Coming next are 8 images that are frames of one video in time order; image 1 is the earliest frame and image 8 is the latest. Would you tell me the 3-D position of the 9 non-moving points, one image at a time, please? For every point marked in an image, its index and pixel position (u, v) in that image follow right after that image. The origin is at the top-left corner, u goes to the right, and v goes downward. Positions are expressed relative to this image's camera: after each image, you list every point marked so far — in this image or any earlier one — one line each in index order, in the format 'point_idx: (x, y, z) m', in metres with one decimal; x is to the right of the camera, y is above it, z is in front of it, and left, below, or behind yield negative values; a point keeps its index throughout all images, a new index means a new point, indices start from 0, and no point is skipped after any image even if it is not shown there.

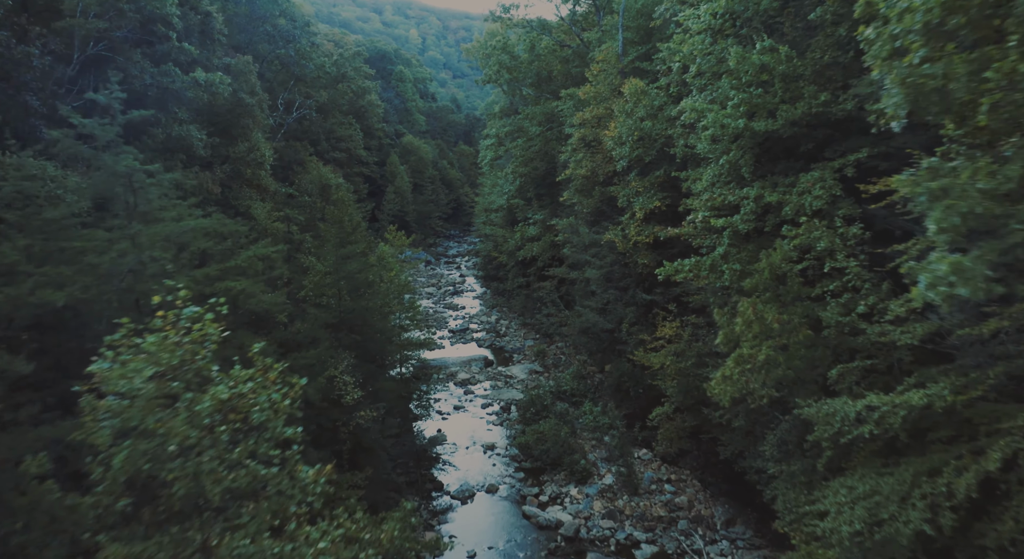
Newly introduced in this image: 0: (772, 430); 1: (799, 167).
0: (+5.3, -3.1, +15.4) m
1: (+6.2, +2.4, +16.4) m
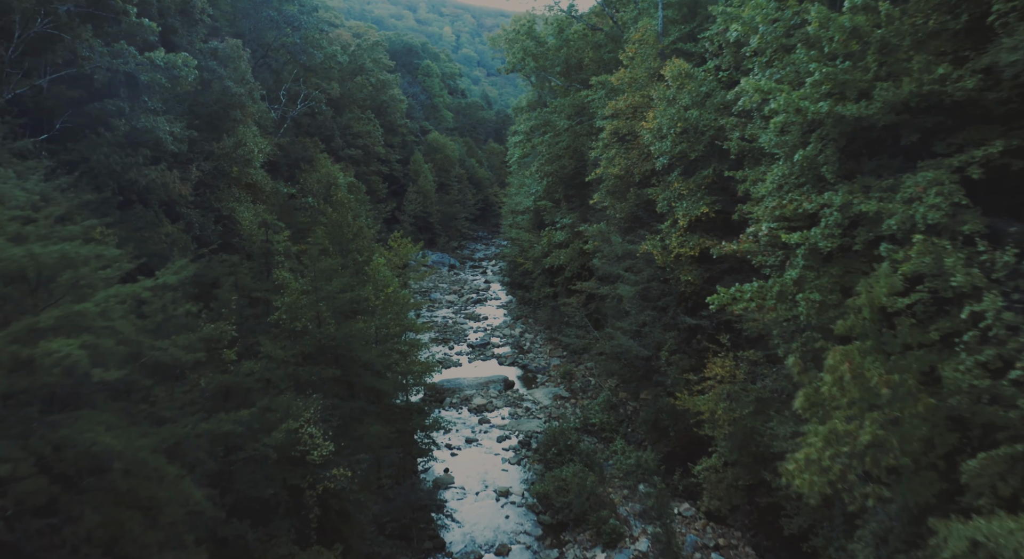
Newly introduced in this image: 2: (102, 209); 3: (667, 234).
0: (+5.4, -3.6, +11.6) m
1: (+6.4, +1.9, +12.5) m
2: (-9.9, +1.7, +18.3) m
3: (+4.0, +1.2, +19.4) m
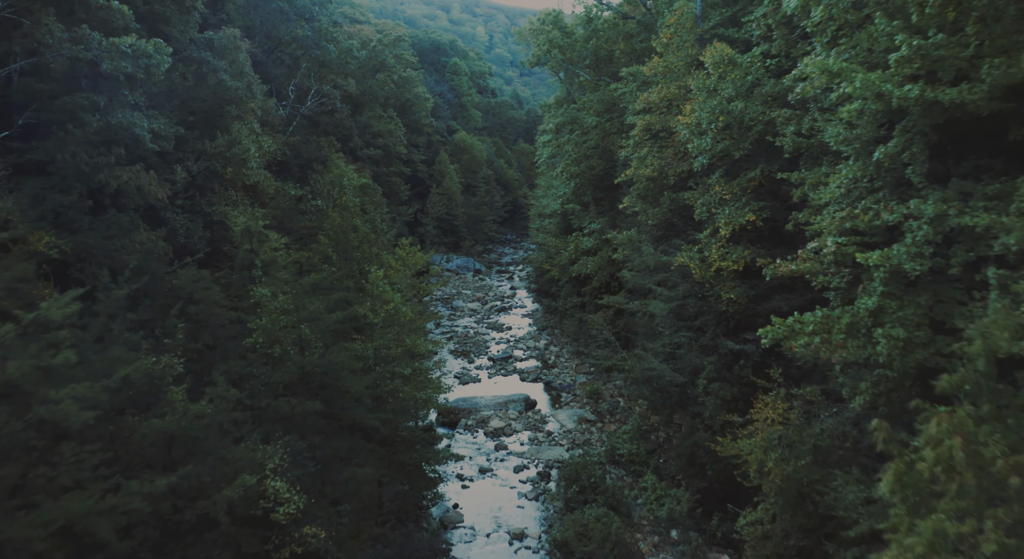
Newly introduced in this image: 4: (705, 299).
0: (+5.4, -4.0, +9.0) m
1: (+6.4, +1.5, +9.9) m
2: (-9.6, +1.4, +16.3) m
3: (+4.3, +0.8, +16.8) m
4: (+4.7, -0.5, +18.4) m
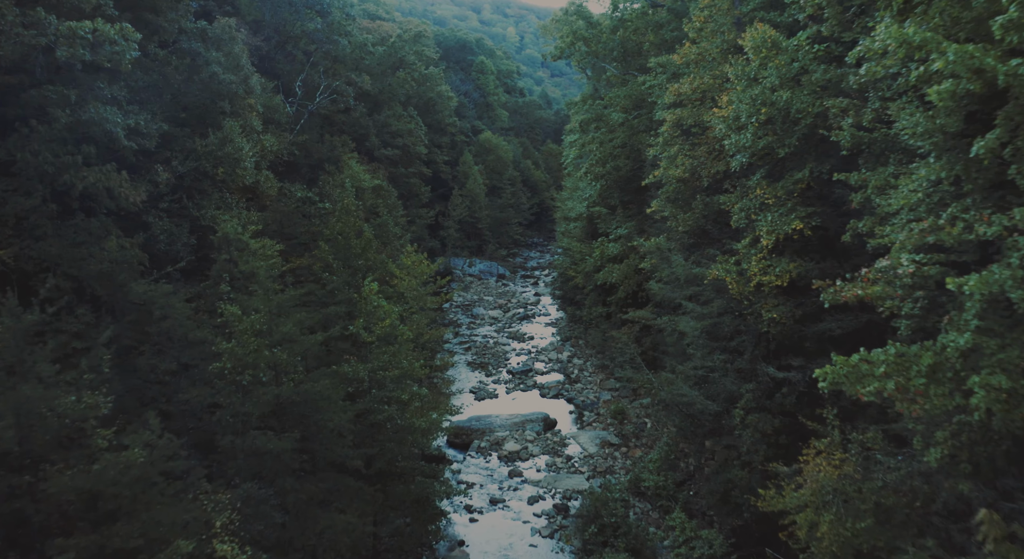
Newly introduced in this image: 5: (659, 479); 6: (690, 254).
0: (+5.2, -4.3, +6.7) m
1: (+6.3, +1.2, +7.6) m
2: (-9.4, +1.2, +14.7) m
3: (+4.5, +0.5, +14.7) m
4: (+4.9, -0.8, +16.2) m
5: (+3.7, -5.1, +19.1) m
6: (+4.4, +0.6, +18.6) m
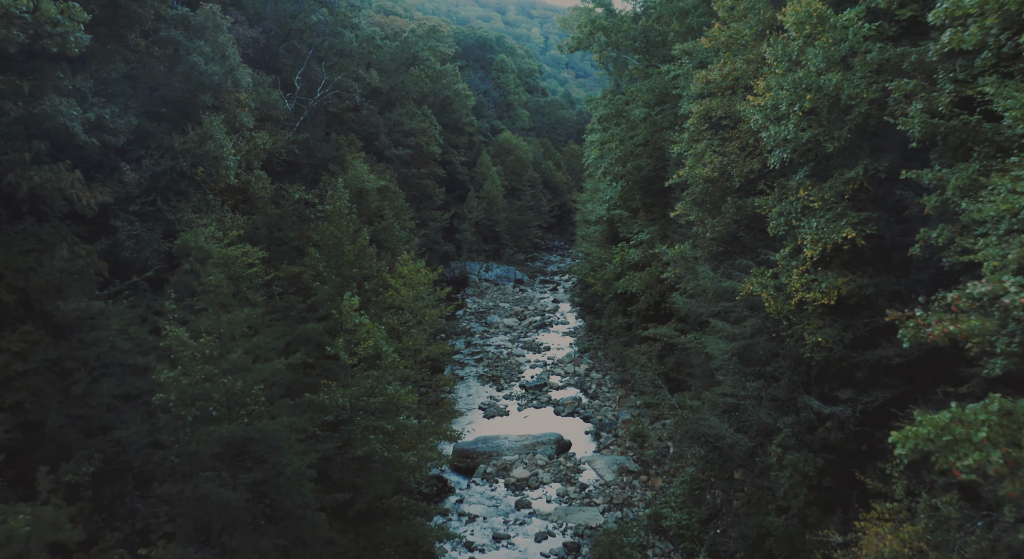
0: (+4.9, -4.6, +4.6) m
1: (+6.1, +0.9, +5.4) m
2: (-9.4, +1.0, +13.0) m
3: (+4.5, +0.2, +12.5) m
4: (+5.0, -1.1, +14.0) m
5: (+3.9, -5.4, +17.0) m
6: (+4.5, +0.3, +16.4) m
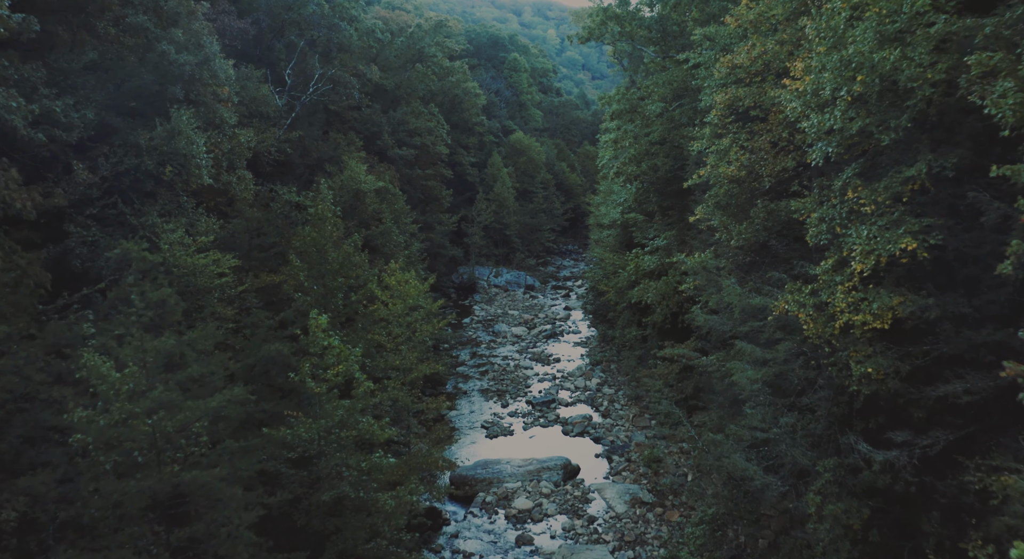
0: (+4.6, -4.8, +2.6) m
1: (+5.8, +0.6, +3.4) m
2: (-9.5, +0.7, +11.4) m
3: (+4.4, -0.1, +10.6) m
4: (+4.9, -1.3, +12.0) m
5: (+3.8, -5.6, +15.0) m
6: (+4.5, +0.1, +14.5) m
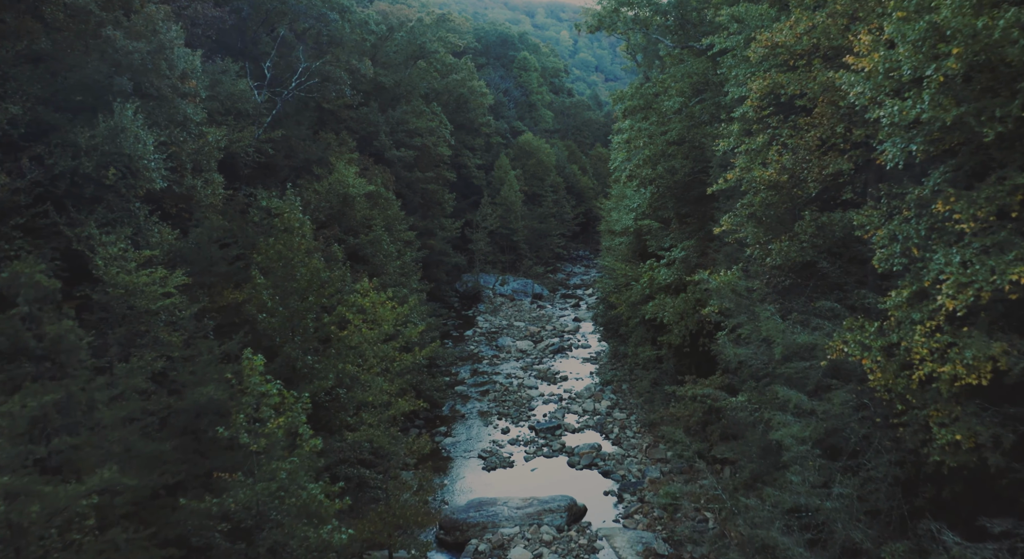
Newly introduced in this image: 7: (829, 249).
0: (+4.2, -5.2, +0.2) m
1: (+5.5, +0.3, +1.0) m
2: (-9.7, +0.4, +9.2) m
3: (+4.2, -0.5, +8.2) m
4: (+4.7, -1.7, +9.6) m
5: (+3.7, -6.0, +12.6) m
6: (+4.3, -0.3, +12.1) m
7: (+4.7, +0.5, +11.3) m
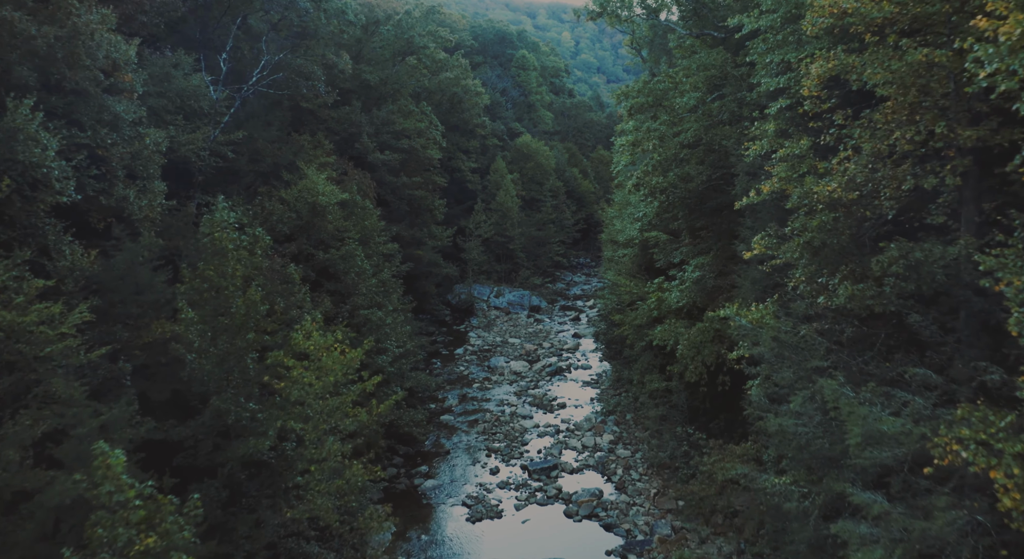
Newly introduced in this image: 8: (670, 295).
0: (+3.9, -5.7, -2.5) m
1: (+5.2, -0.2, -1.7) m
2: (-10.0, -0.1, +6.6) m
3: (+3.9, -1.0, +5.5) m
4: (+4.4, -2.3, +6.9) m
5: (+3.4, -6.6, +9.9) m
6: (+4.0, -0.9, +9.4) m
7: (+4.4, -0.1, +8.6) m
8: (+3.6, -0.4, +16.9) m
